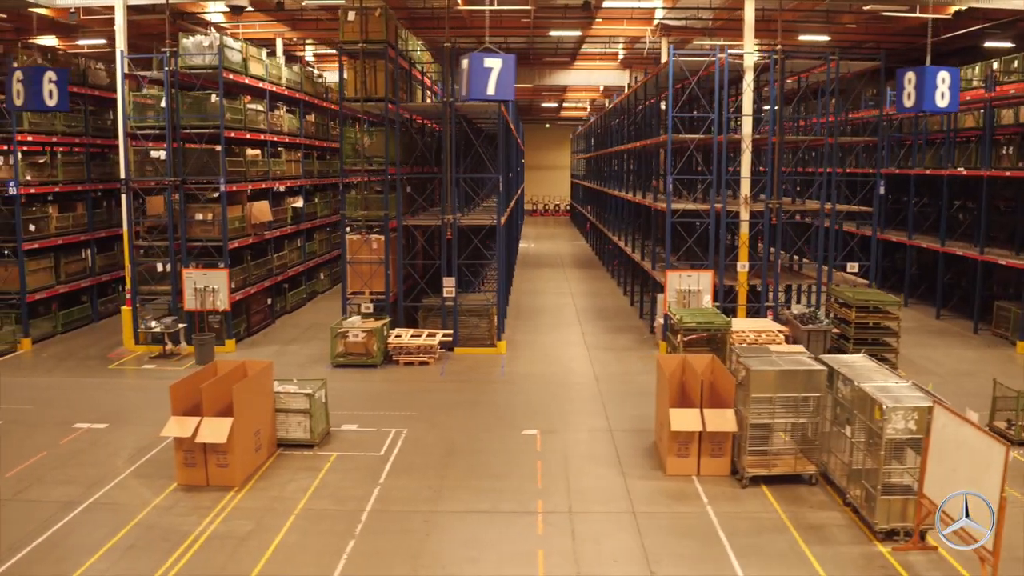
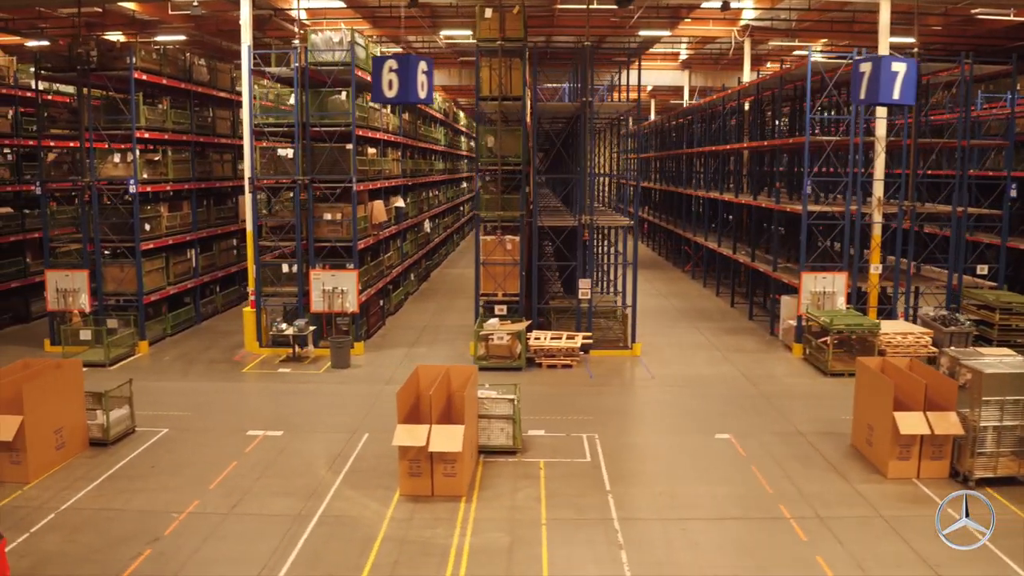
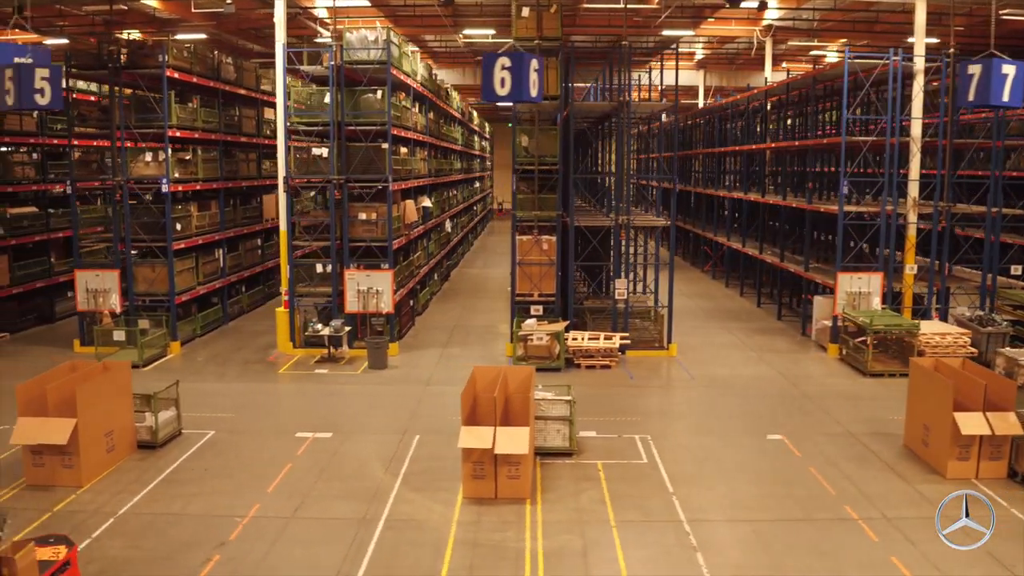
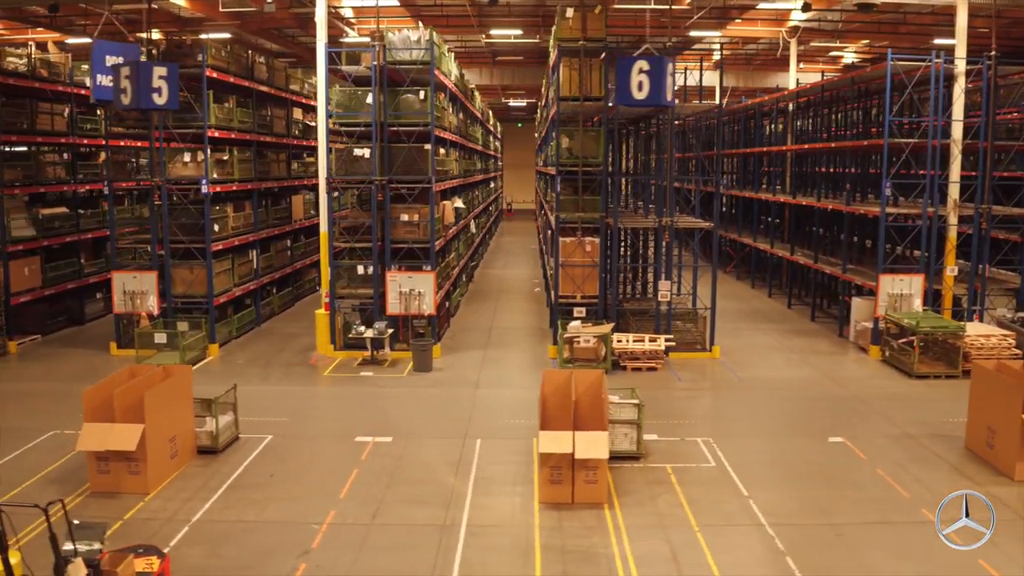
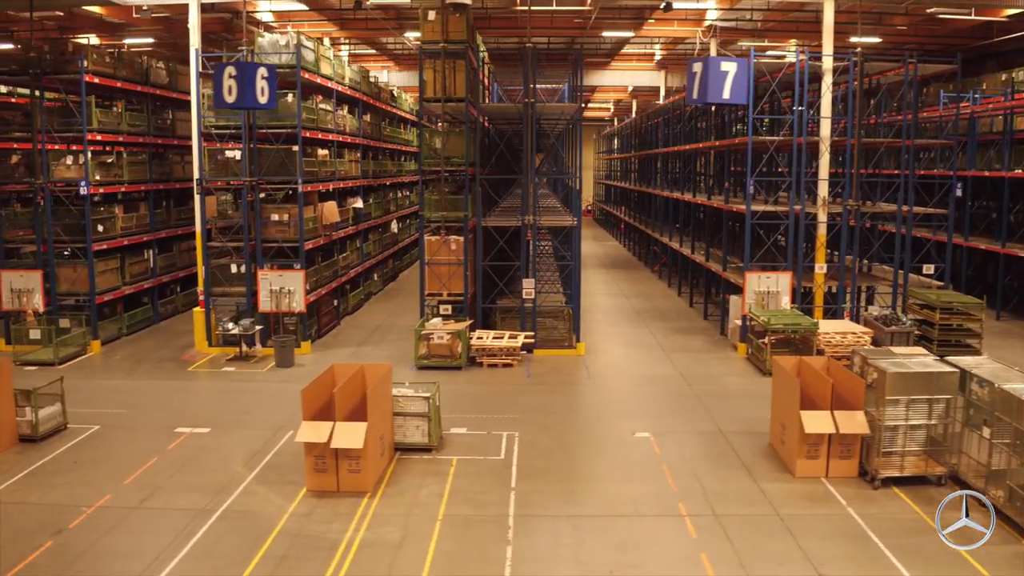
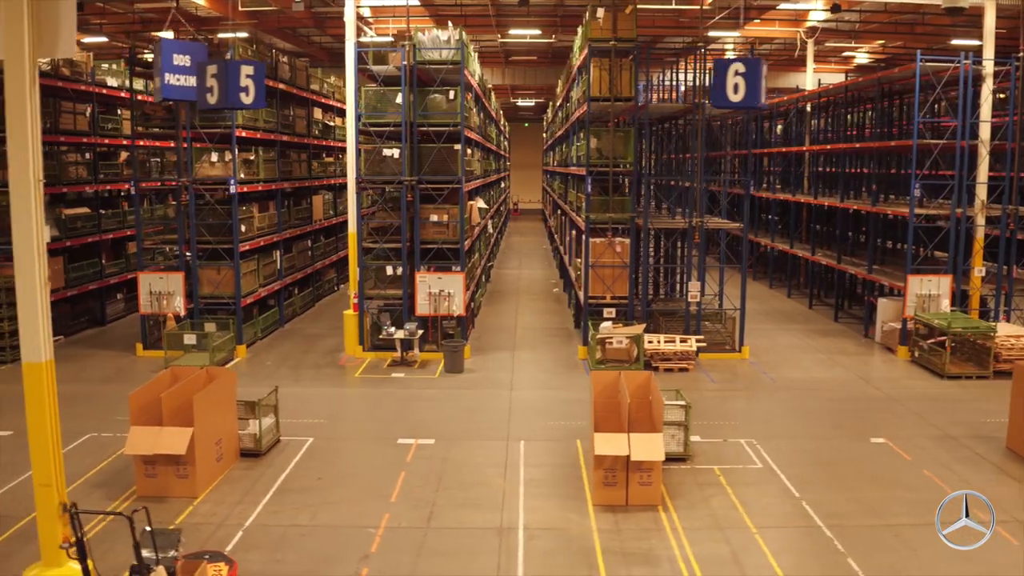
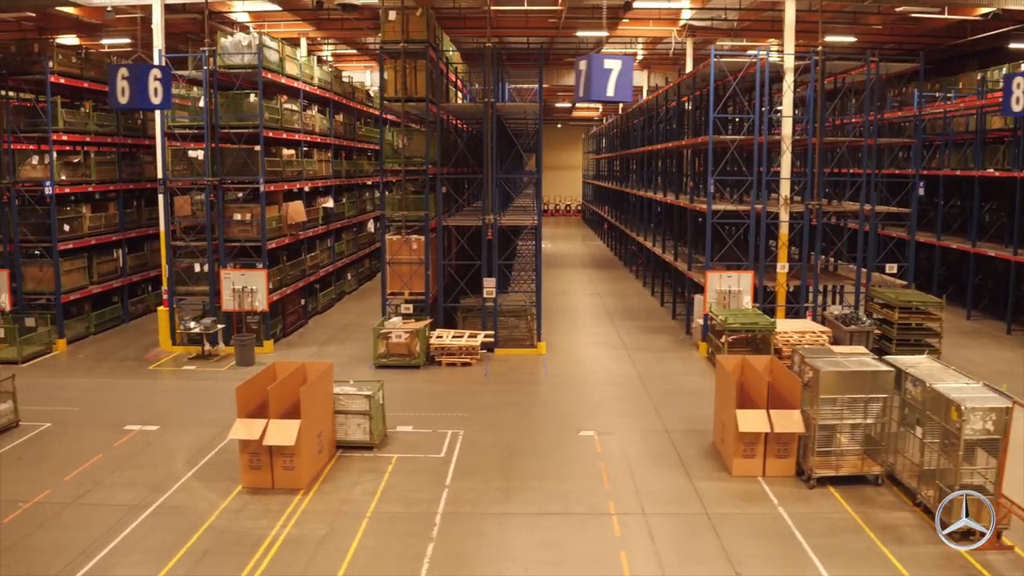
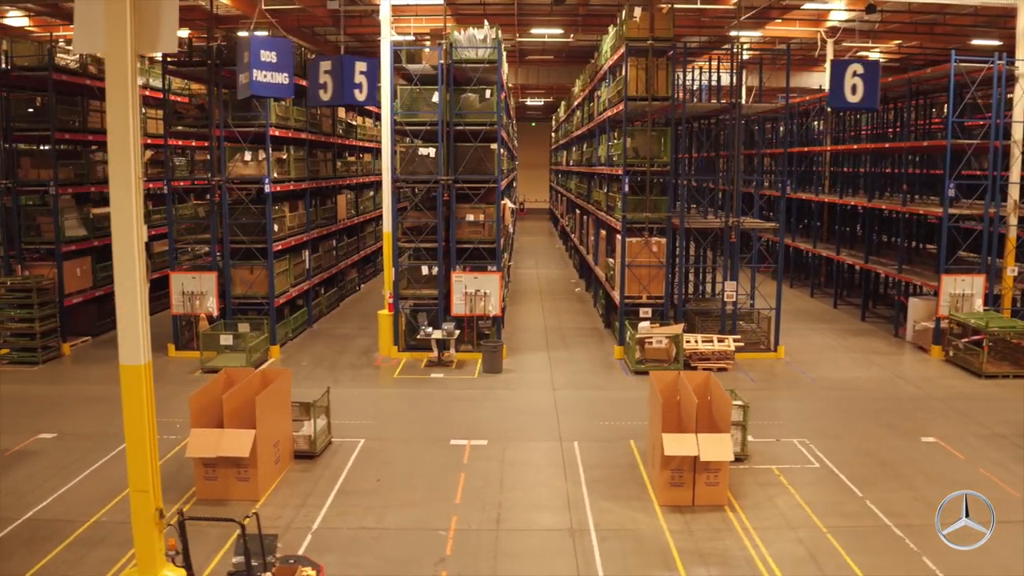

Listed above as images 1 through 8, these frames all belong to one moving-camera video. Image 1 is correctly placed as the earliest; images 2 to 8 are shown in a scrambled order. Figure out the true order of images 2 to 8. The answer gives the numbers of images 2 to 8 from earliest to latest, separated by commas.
7, 5, 2, 3, 4, 6, 8
